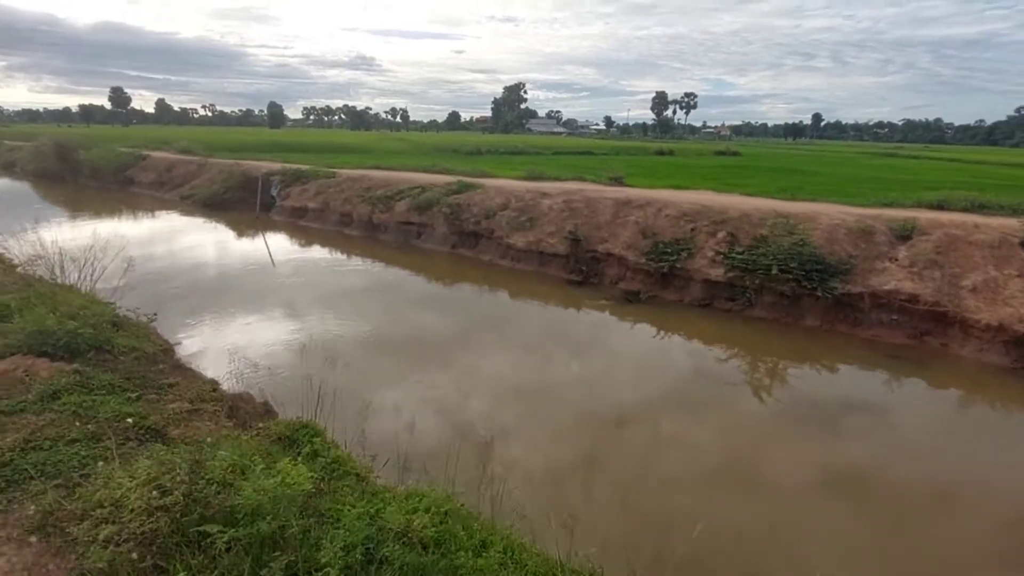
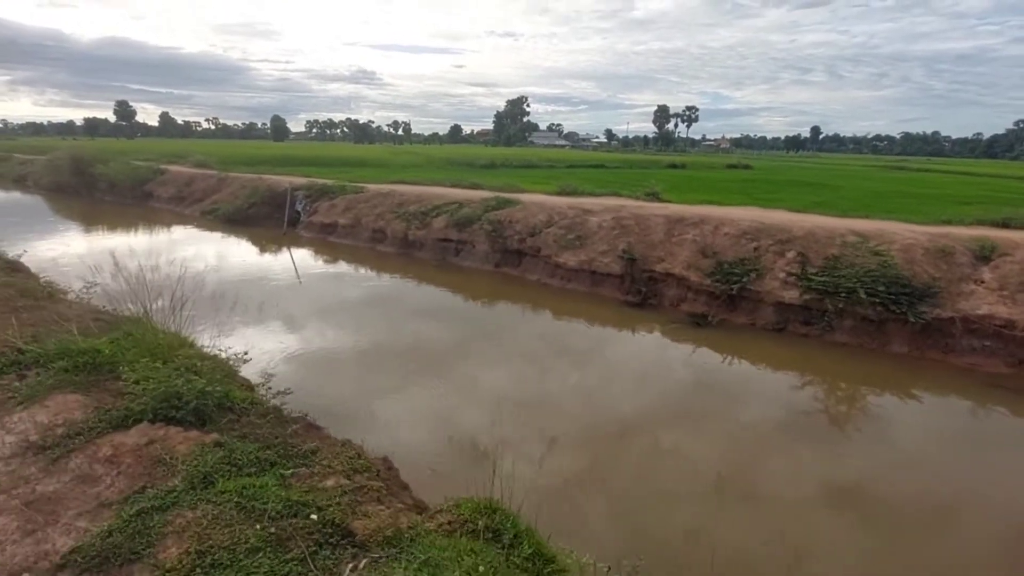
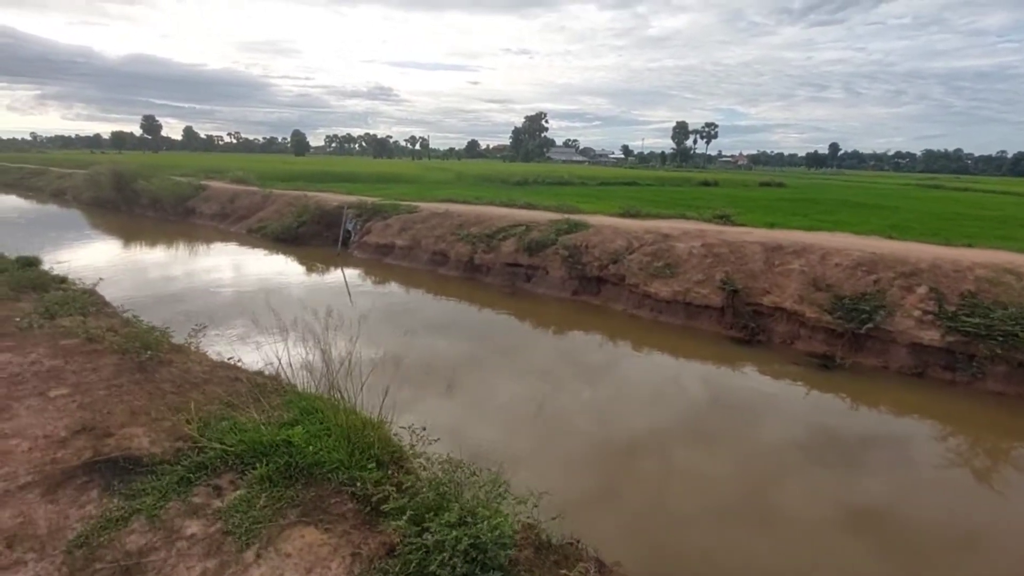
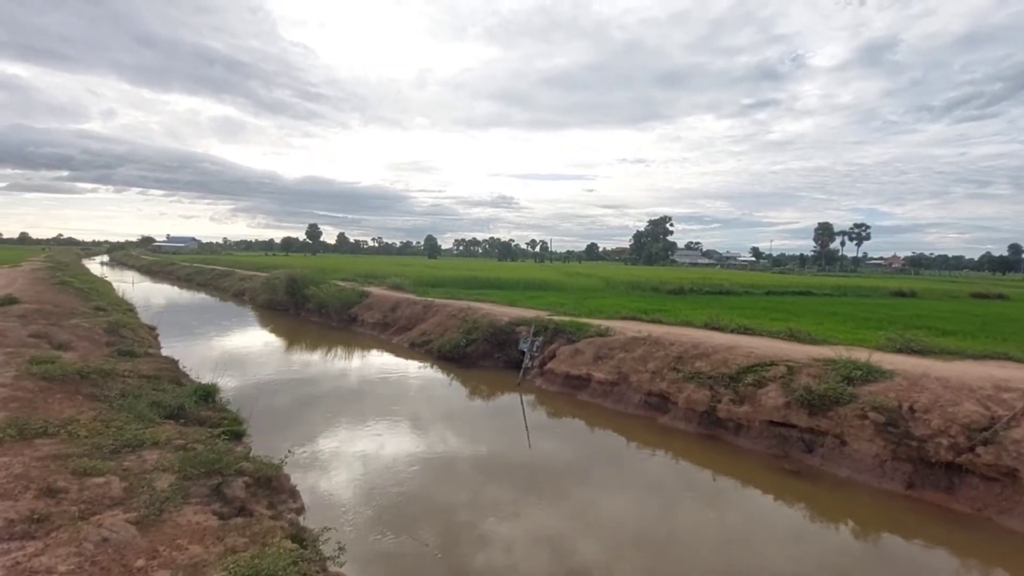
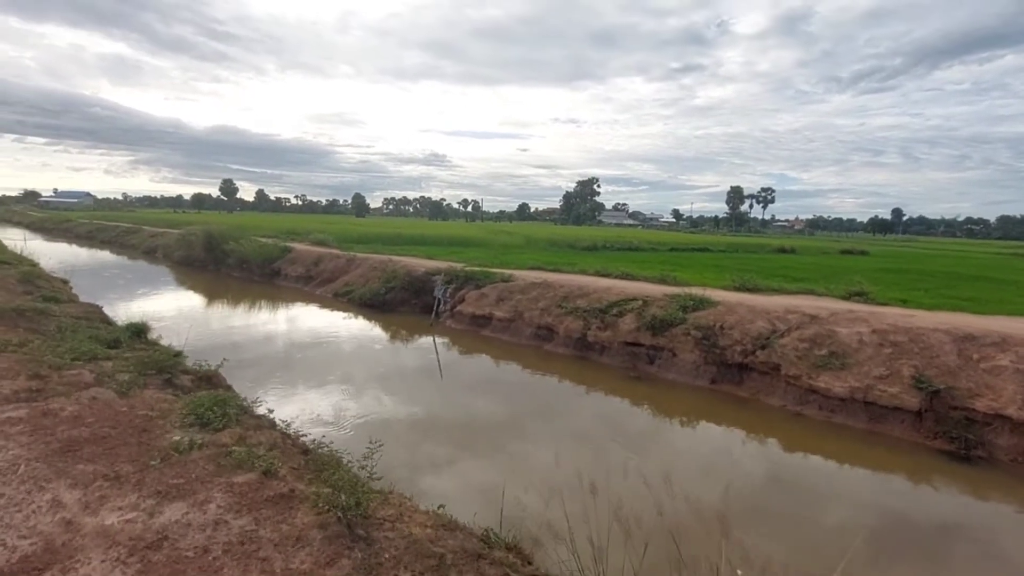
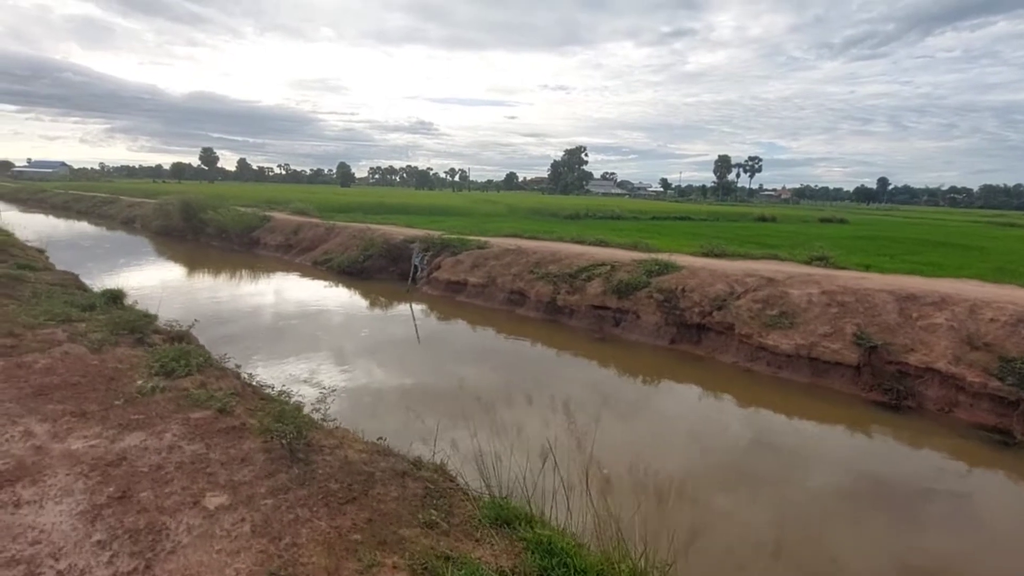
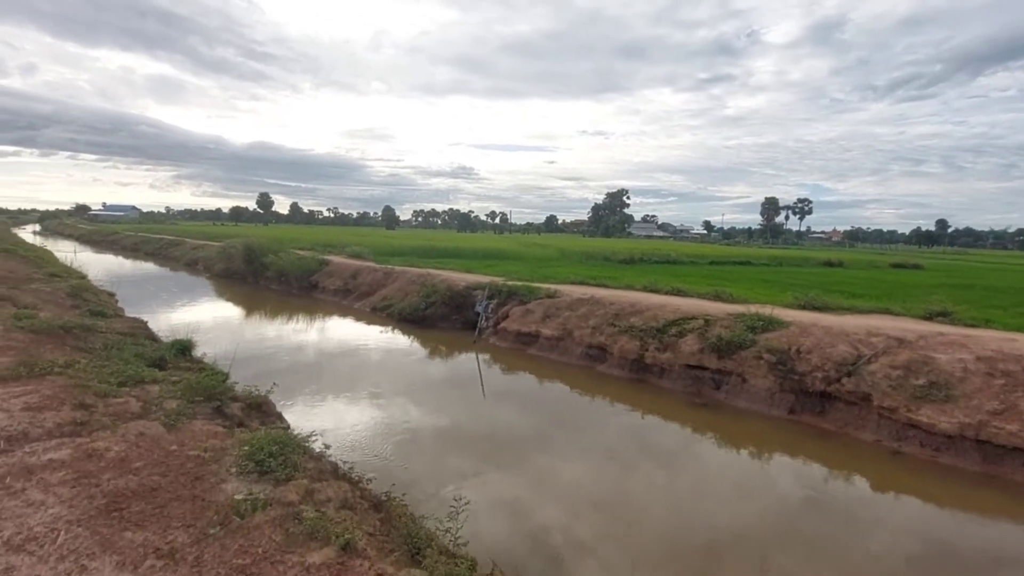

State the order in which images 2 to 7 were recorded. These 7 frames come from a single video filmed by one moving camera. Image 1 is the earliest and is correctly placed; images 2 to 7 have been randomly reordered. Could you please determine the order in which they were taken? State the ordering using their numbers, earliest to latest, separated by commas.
2, 3, 6, 5, 7, 4
